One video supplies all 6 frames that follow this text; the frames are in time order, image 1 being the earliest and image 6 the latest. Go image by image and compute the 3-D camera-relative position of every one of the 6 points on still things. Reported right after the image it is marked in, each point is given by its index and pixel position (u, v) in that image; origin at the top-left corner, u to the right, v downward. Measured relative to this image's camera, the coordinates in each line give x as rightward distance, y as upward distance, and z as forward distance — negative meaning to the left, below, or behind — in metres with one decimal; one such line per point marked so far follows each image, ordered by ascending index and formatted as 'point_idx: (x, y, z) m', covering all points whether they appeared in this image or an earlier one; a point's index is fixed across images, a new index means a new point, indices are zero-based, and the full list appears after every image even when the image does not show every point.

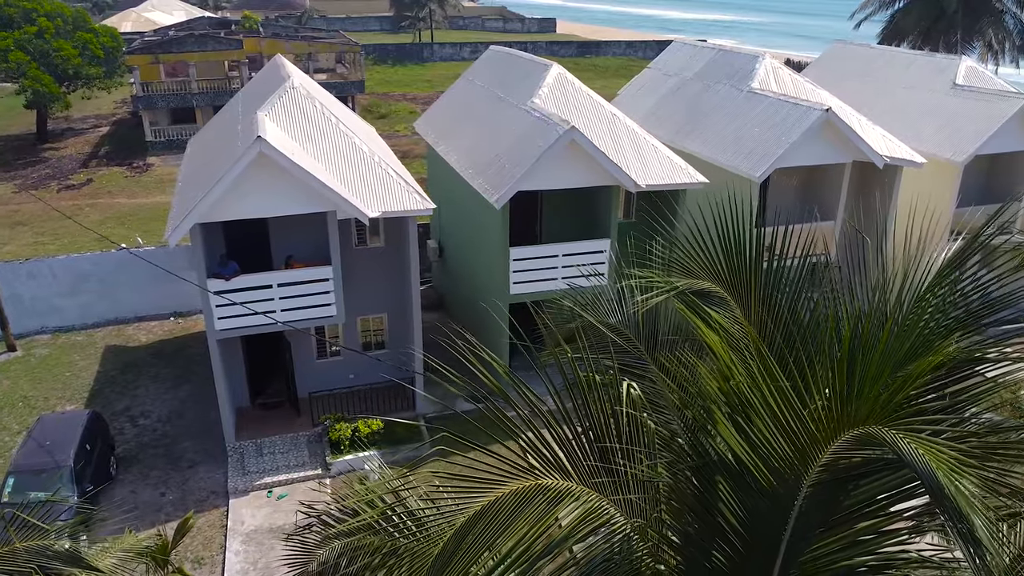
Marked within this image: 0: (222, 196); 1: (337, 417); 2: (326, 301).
0: (-5.9, +1.9, +15.9) m
1: (-4.3, -3.2, +18.9) m
2: (-4.3, -0.3, +17.6) m
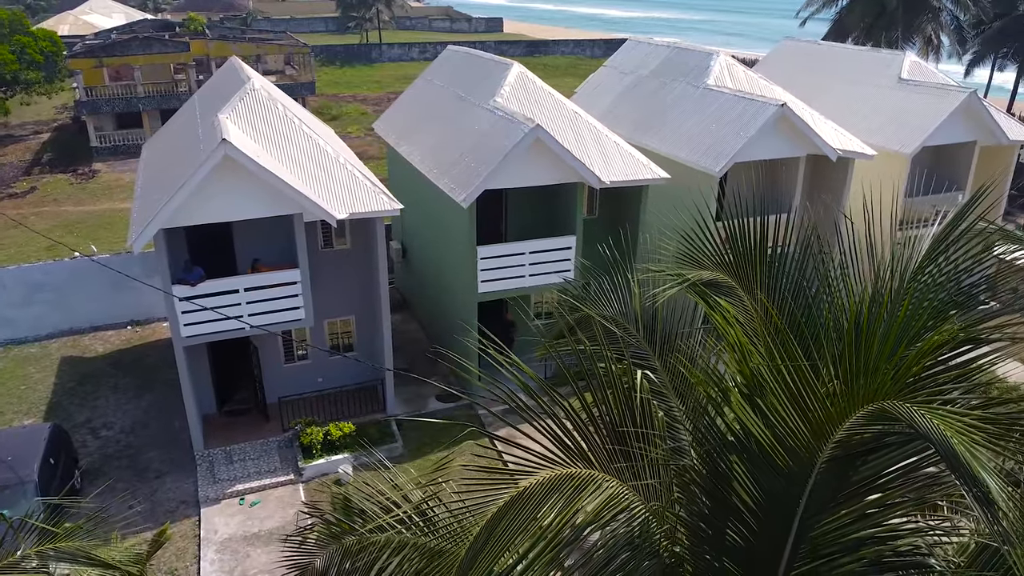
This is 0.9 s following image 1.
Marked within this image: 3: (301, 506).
0: (-6.6, +1.8, +15.6) m
1: (-5.0, -3.2, +18.8) m
2: (-4.9, -0.4, +17.5) m
3: (-4.6, -4.7, +16.9) m
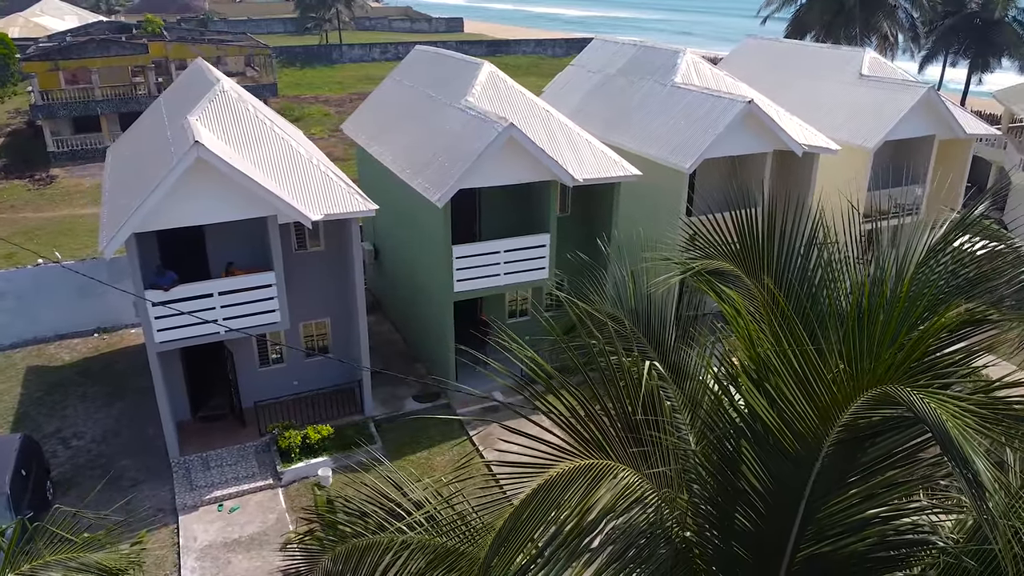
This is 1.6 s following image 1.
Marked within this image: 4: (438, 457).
0: (-7.0, +1.7, +15.4) m
1: (-5.5, -3.3, +18.6) m
2: (-5.4, -0.4, +17.3) m
3: (-5.0, -4.8, +16.7) m
4: (-1.8, -4.1, +18.8) m
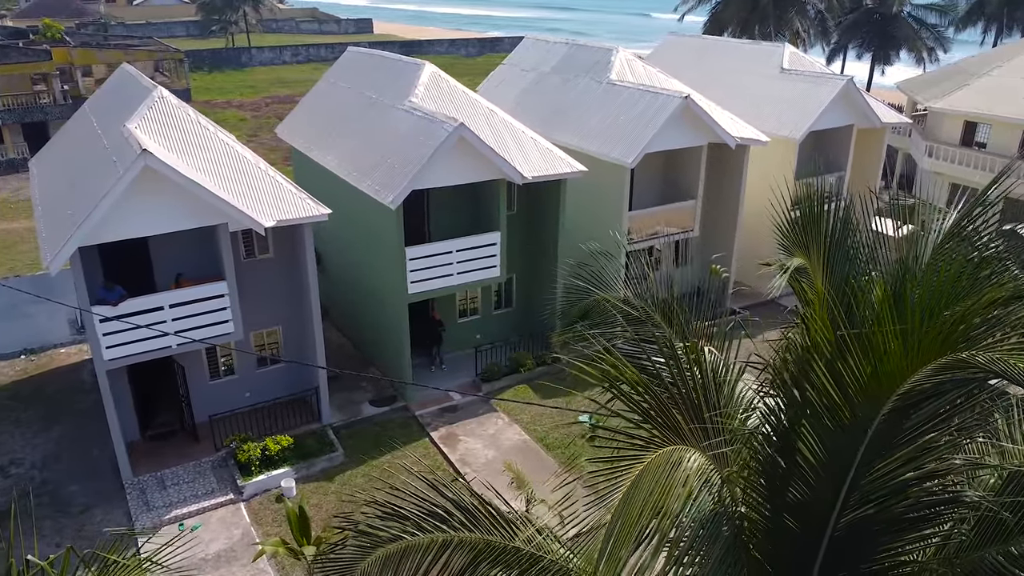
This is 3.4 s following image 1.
0: (-7.8, +1.4, +14.8) m
1: (-6.3, -3.5, +18.2) m
2: (-6.3, -0.7, +16.9) m
3: (-5.6, -5.0, +16.3) m
4: (-2.7, -4.2, +18.7) m
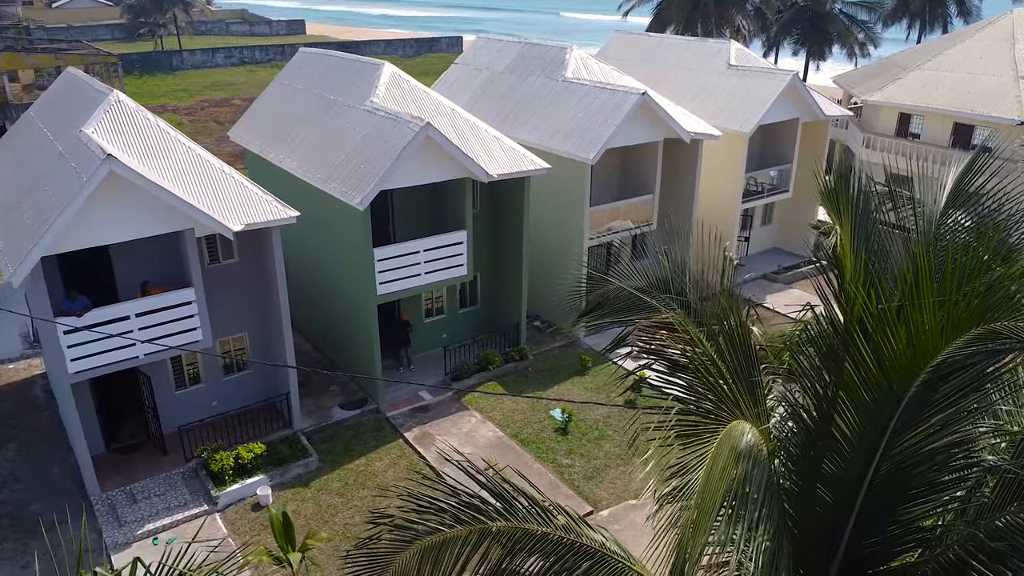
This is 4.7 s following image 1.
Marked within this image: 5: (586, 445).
0: (-8.3, +1.2, +14.3) m
1: (-6.9, -3.7, +17.8) m
2: (-6.8, -0.8, +16.5) m
3: (-6.0, -5.1, +16.0) m
4: (-3.3, -4.2, +18.6) m
5: (+1.8, -3.9, +19.3) m
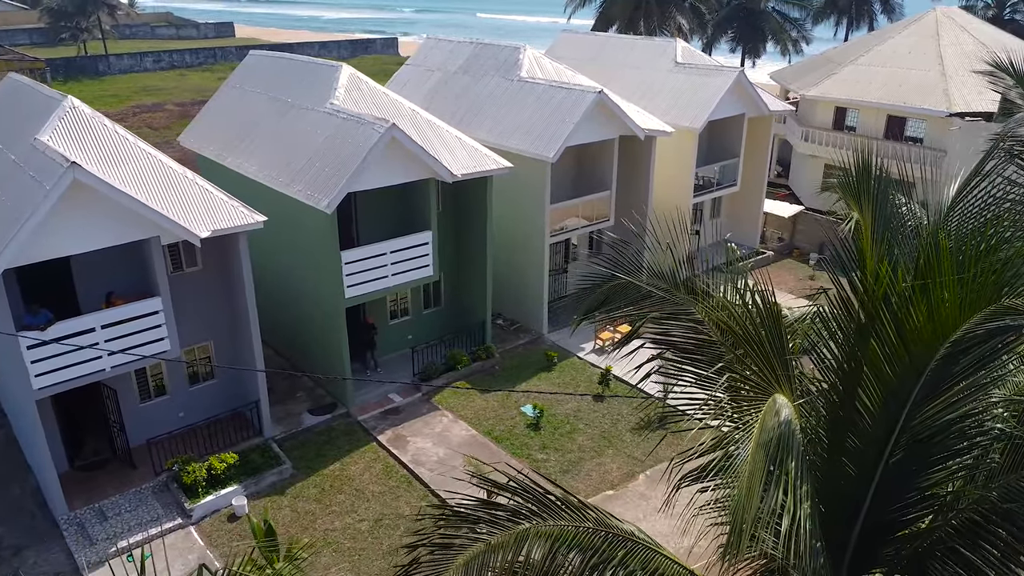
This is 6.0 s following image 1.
0: (-8.7, +0.9, +13.9) m
1: (-7.4, -3.9, +17.4) m
2: (-7.4, -1.0, +16.1) m
3: (-6.3, -5.3, +15.7) m
4: (-3.8, -4.3, +18.5) m
5: (+1.2, -3.8, +19.6) m
